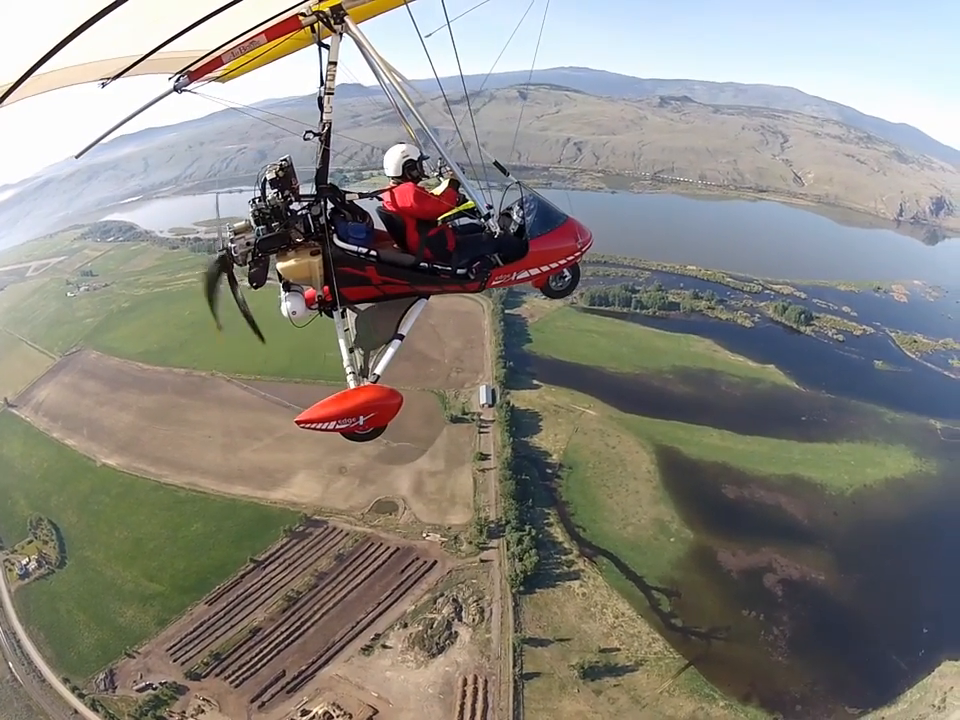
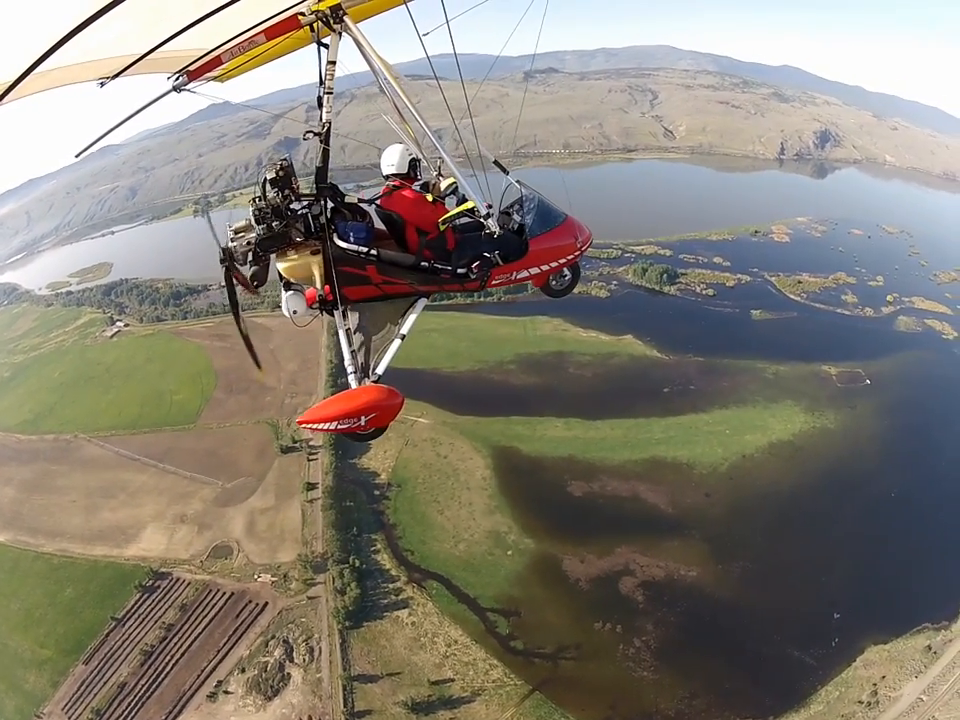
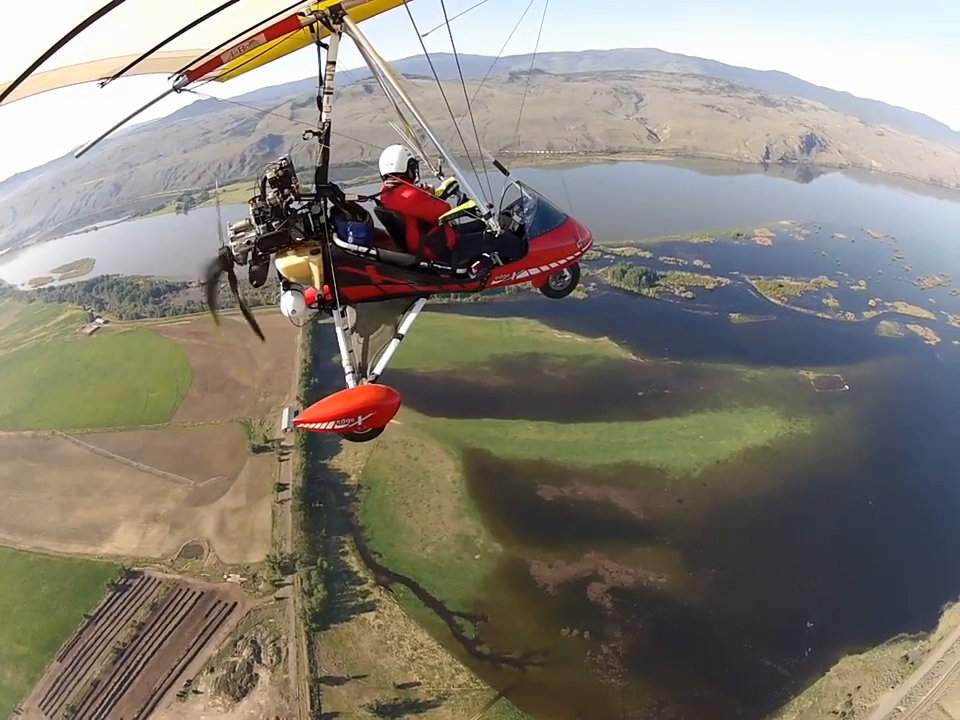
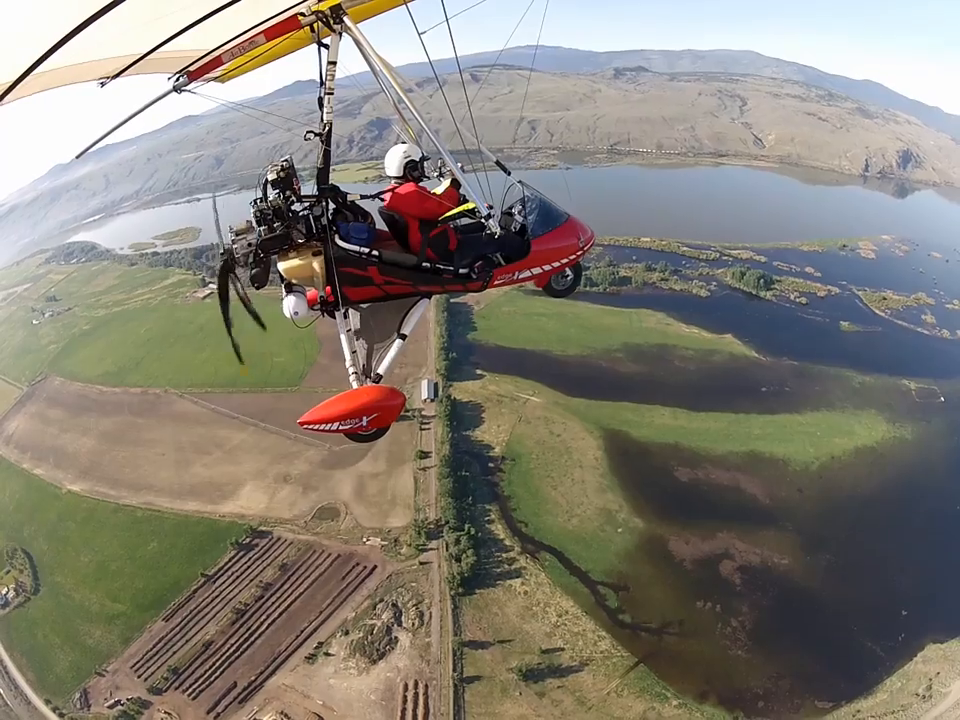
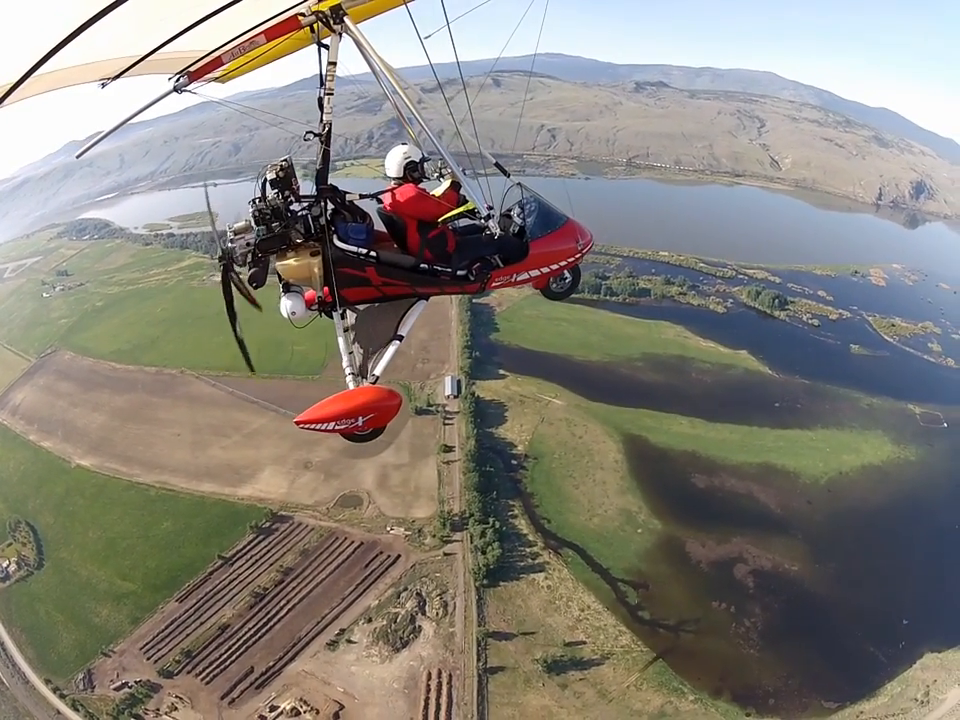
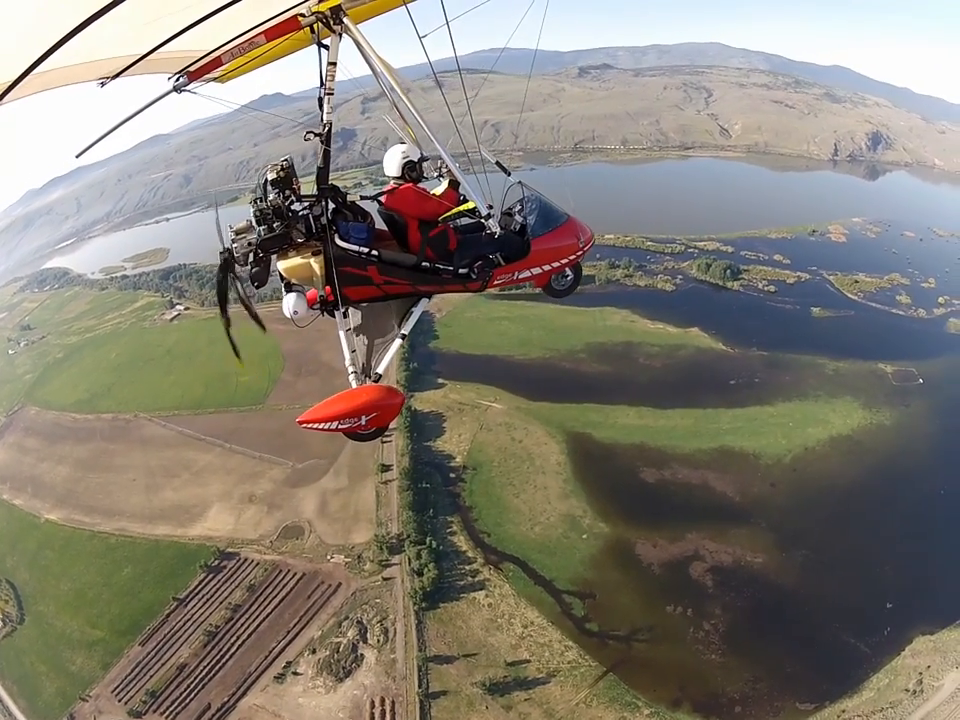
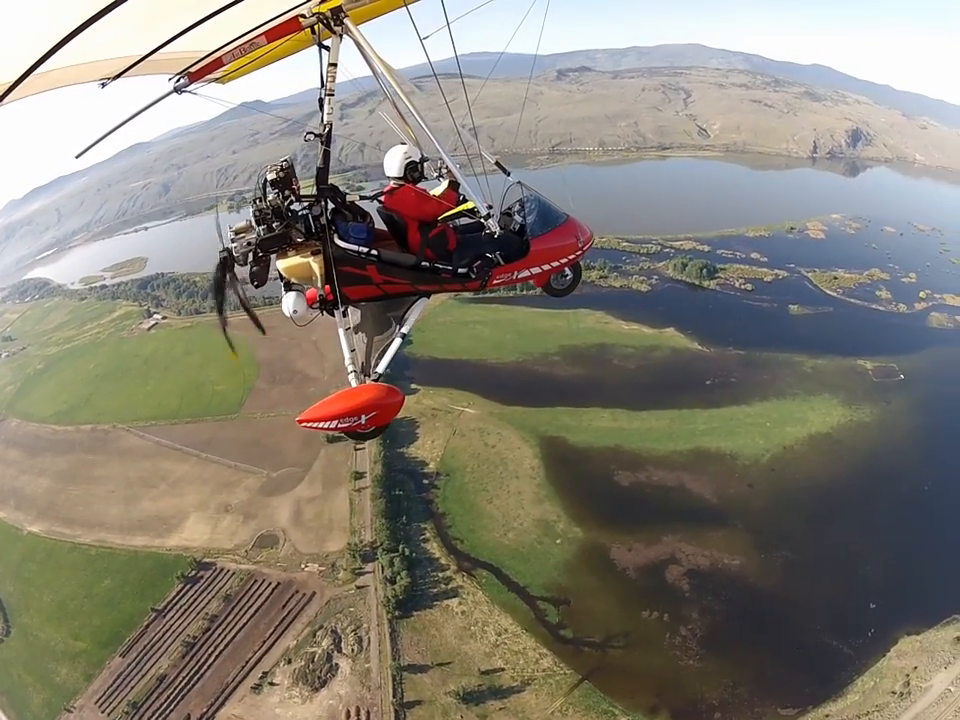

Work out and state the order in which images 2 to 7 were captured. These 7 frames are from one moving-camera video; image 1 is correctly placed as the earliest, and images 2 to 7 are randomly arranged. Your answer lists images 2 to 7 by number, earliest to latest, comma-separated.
5, 4, 6, 7, 2, 3
